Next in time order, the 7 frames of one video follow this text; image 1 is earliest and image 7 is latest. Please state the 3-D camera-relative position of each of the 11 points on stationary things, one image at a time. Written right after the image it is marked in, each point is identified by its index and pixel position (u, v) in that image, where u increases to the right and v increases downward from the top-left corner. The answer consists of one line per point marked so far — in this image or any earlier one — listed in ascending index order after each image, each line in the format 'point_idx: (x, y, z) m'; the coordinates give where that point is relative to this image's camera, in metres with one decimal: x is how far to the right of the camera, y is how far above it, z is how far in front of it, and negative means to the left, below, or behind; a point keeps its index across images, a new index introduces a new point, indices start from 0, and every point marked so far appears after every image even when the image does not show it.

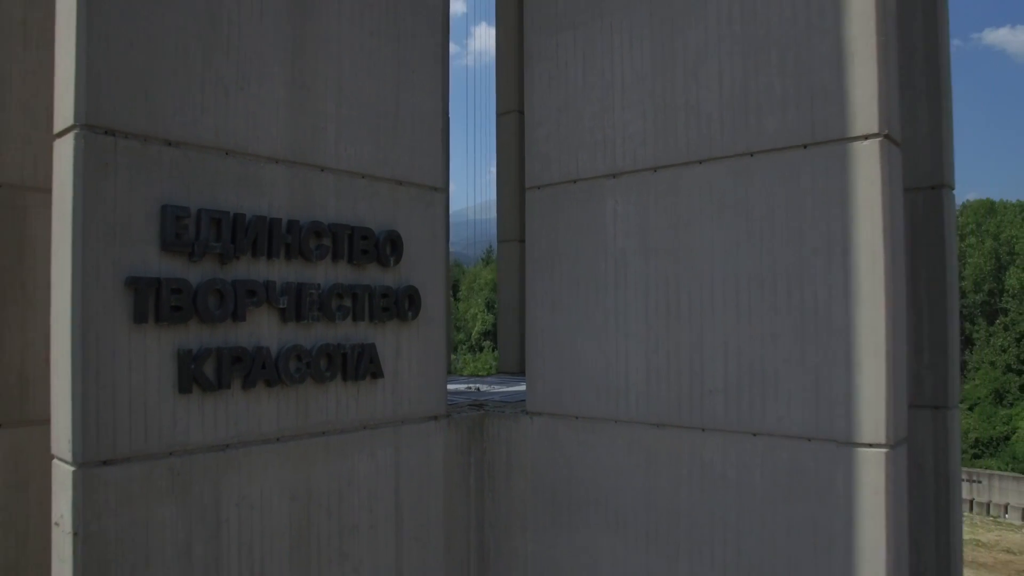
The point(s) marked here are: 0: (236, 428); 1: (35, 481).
0: (-1.5, -0.7, +3.7) m
1: (-3.1, -1.2, +4.4) m
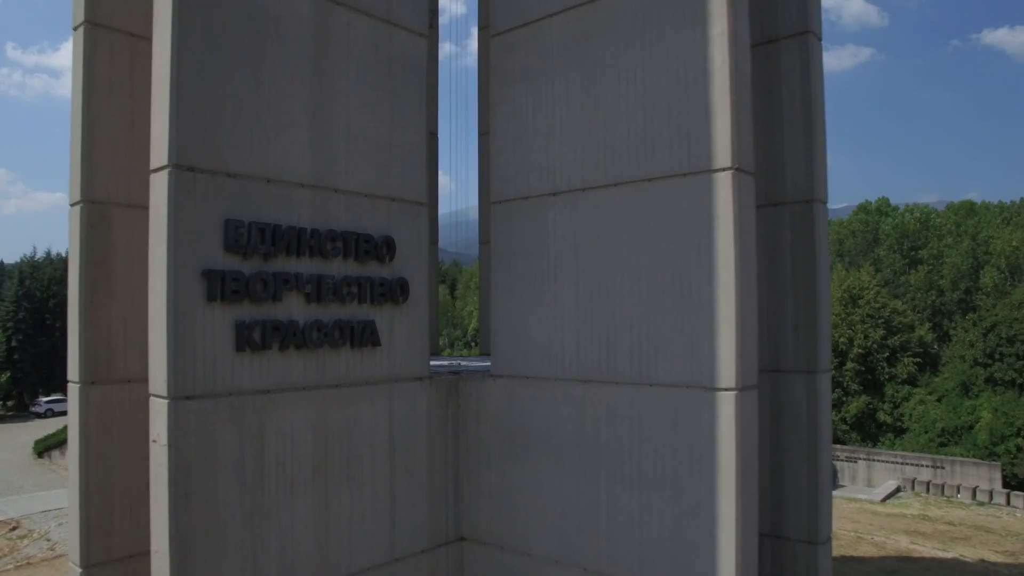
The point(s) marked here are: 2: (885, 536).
0: (-1.8, -0.7, +5.1) m
1: (-3.4, -1.2, +5.8) m
2: (+7.7, -5.1, +14.1) m
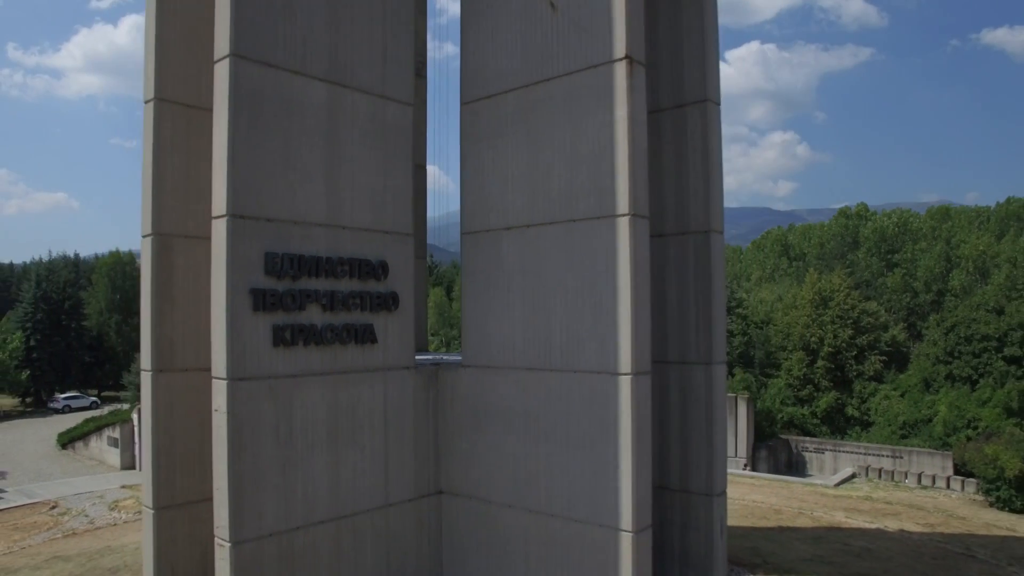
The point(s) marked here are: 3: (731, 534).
0: (-2.2, -0.8, +6.9) m
1: (-3.8, -1.3, +7.7) m
2: (+7.3, -5.2, +16.0) m
3: (+4.2, -4.8, +13.2) m
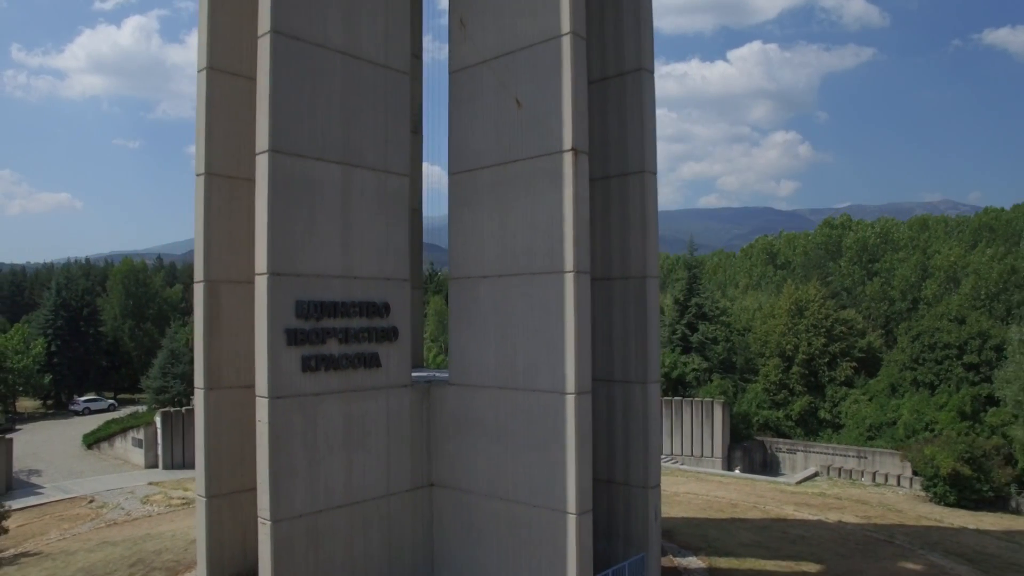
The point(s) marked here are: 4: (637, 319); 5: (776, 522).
0: (-2.5, -1.3, +9.0) m
1: (-4.1, -1.8, +9.7) m
2: (+7.0, -5.8, +18.0) m
3: (+3.9, -5.3, +15.2) m
4: (+1.9, -0.5, +10.1) m
5: (+6.1, -5.4, +15.8) m
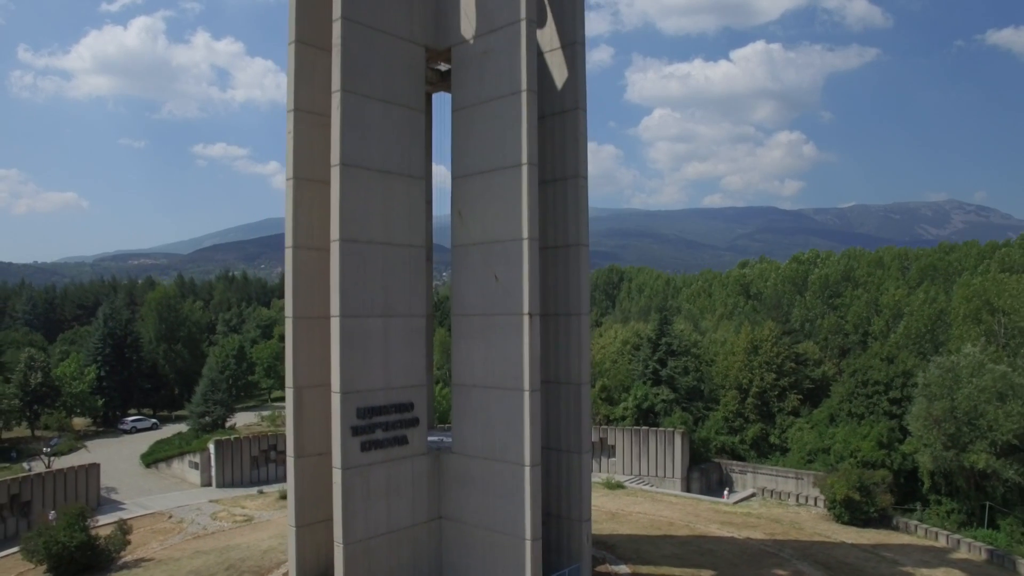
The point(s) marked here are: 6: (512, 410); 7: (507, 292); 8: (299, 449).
0: (-2.9, -3.6, +14.3) m
1: (-4.6, -4.1, +15.0) m
2: (+6.6, -8.1, +23.2) m
3: (+3.5, -7.6, +20.5) m
4: (+1.4, -2.8, +15.3) m
5: (+5.7, -7.7, +21.1) m
6: (0.0, -2.6, +14.2) m
7: (-0.1, -0.1, +14.4) m
8: (-4.7, -3.5, +14.9) m
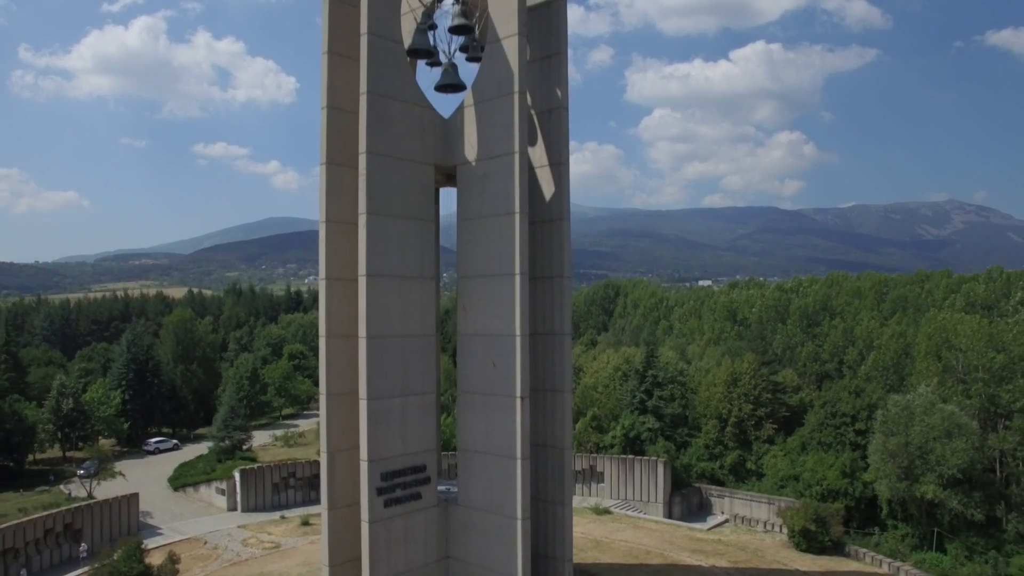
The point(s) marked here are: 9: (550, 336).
0: (-3.1, -5.8, +17.5) m
1: (-4.7, -6.3, +18.2) m
2: (+6.4, -10.3, +26.4) m
3: (+3.4, -9.8, +23.6) m
4: (+1.3, -5.0, +18.5) m
5: (+5.6, -9.9, +24.3) m
6: (-0.1, -4.8, +17.4) m
7: (-0.2, -2.3, +17.6) m
8: (-4.8, -5.7, +18.1) m
9: (+1.0, -1.3, +18.8) m
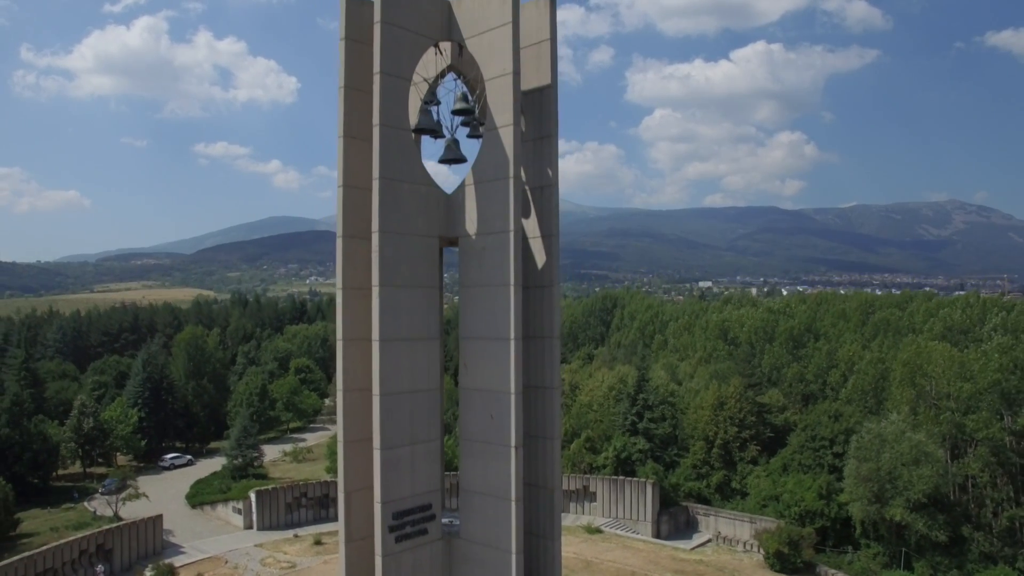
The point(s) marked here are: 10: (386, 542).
0: (-3.2, -7.6, +19.8) m
1: (-4.8, -8.1, +20.6) m
2: (+6.3, -12.1, +28.8) m
3: (+3.2, -11.6, +26.0) m
4: (+1.2, -6.8, +20.9) m
5: (+5.5, -11.7, +26.6) m
6: (-0.2, -6.6, +19.8) m
7: (-0.4, -4.1, +20.0) m
8: (-4.9, -7.5, +20.5) m
9: (+0.9, -3.1, +21.2) m
10: (-3.6, -7.3, +19.4) m
